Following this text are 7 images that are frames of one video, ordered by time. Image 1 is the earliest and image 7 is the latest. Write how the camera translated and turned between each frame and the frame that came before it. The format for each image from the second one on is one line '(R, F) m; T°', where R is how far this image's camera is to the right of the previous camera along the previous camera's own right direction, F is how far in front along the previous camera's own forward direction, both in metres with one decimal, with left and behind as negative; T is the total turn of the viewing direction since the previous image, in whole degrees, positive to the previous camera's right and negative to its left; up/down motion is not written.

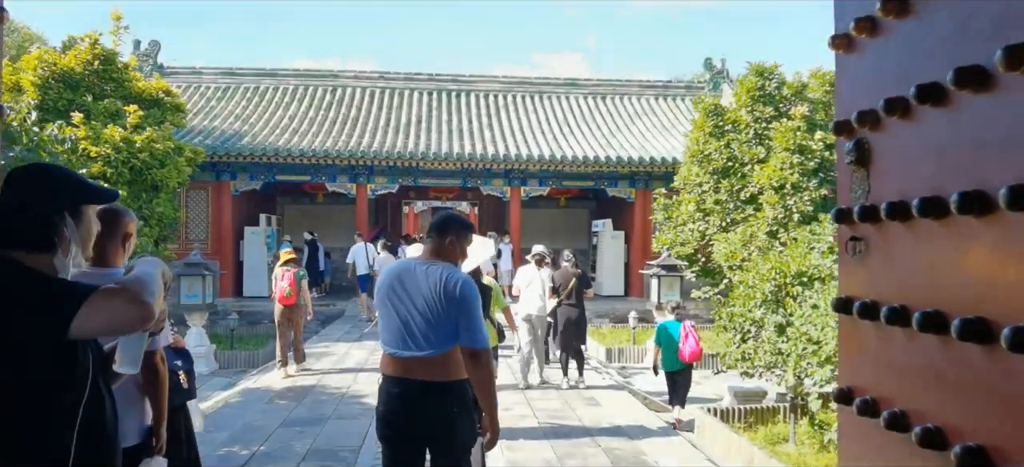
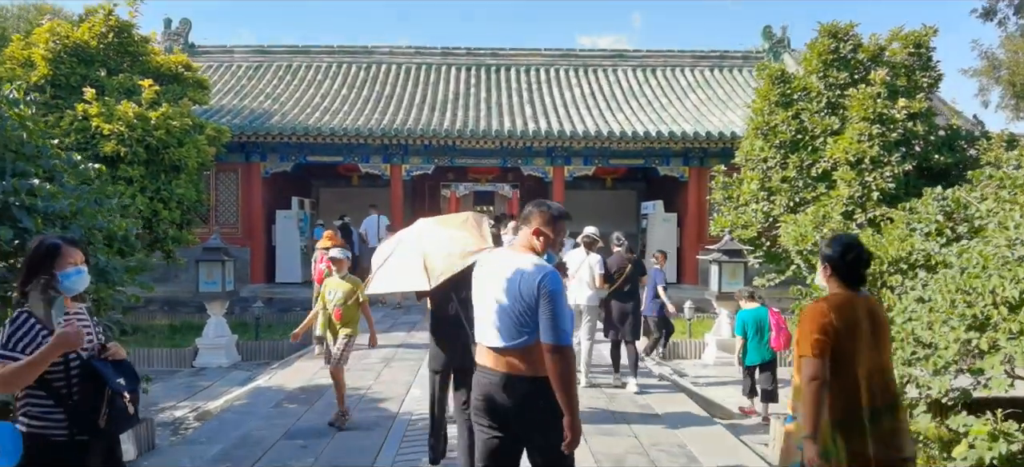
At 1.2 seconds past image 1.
(0.0, +0.9) m; -3°
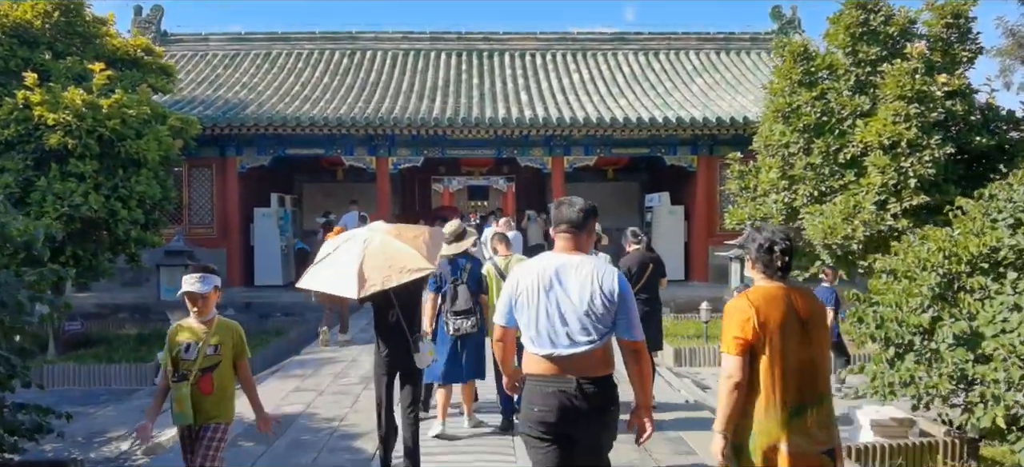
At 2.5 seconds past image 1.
(0.0, +0.9) m; 0°
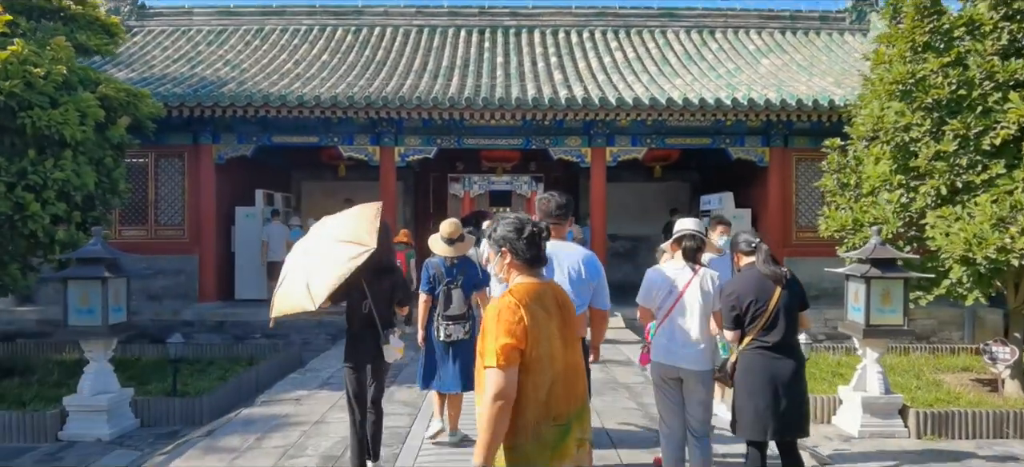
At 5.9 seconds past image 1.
(-0.1, +2.1) m; -2°
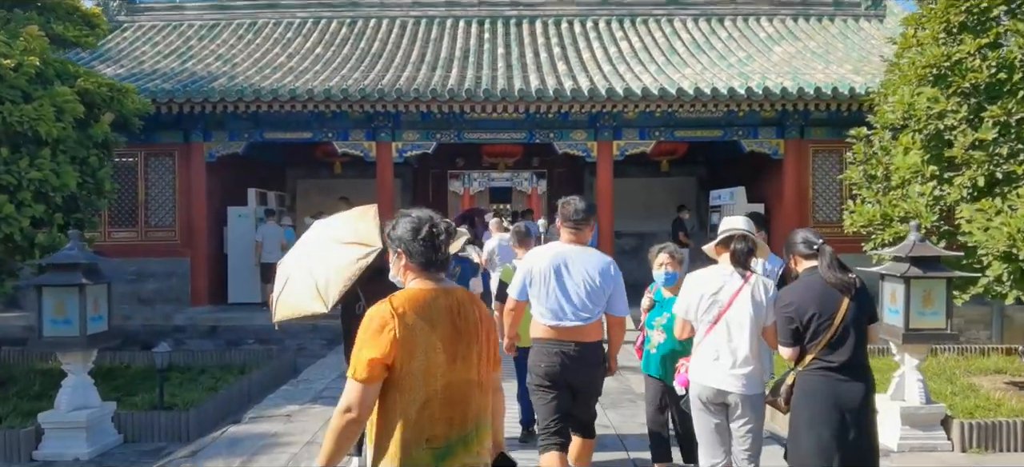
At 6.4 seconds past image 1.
(-0.1, +0.4) m; 0°
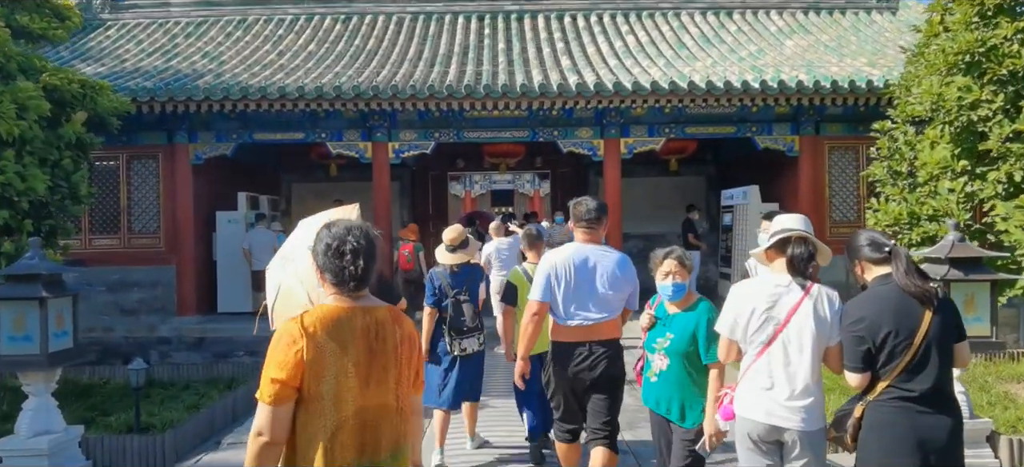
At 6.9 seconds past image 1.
(0.0, +0.5) m; 0°
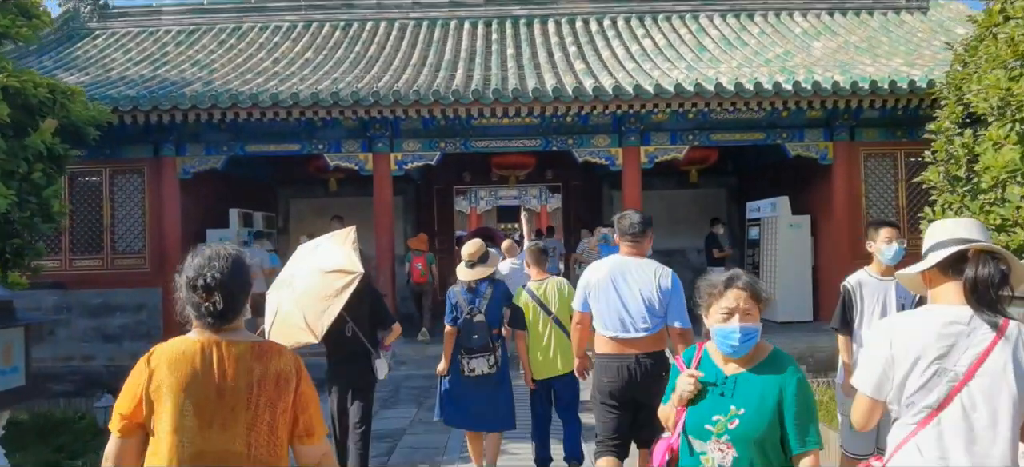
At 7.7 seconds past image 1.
(-0.1, +0.7) m; 0°
